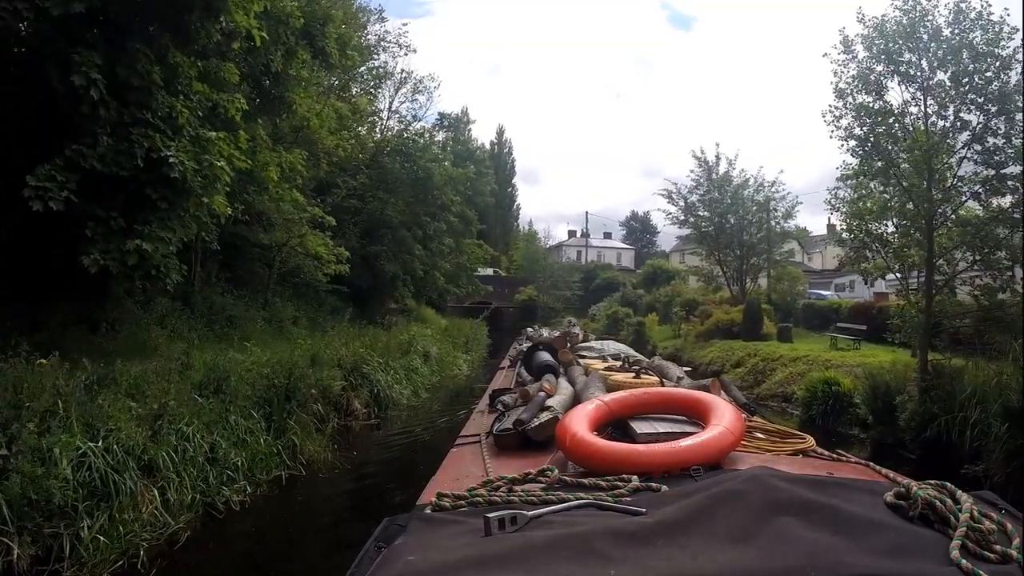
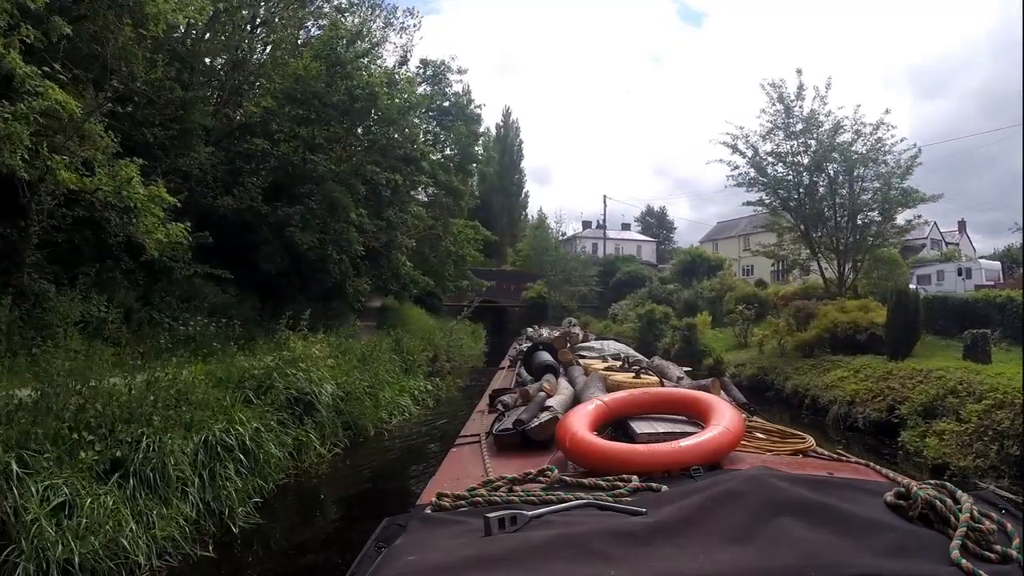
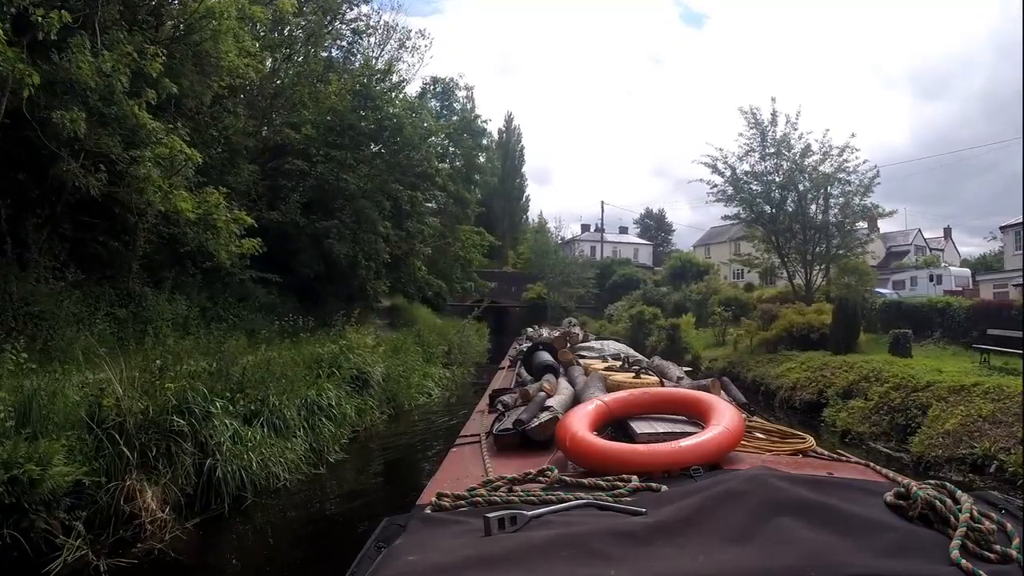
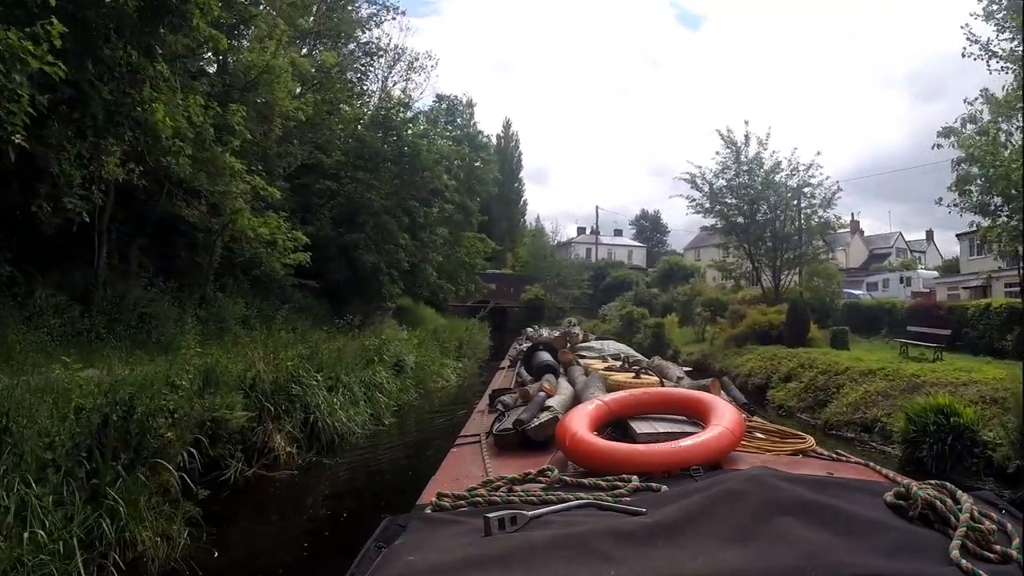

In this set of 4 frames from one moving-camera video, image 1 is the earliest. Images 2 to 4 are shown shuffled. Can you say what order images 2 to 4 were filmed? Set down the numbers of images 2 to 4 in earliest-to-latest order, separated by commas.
4, 3, 2
